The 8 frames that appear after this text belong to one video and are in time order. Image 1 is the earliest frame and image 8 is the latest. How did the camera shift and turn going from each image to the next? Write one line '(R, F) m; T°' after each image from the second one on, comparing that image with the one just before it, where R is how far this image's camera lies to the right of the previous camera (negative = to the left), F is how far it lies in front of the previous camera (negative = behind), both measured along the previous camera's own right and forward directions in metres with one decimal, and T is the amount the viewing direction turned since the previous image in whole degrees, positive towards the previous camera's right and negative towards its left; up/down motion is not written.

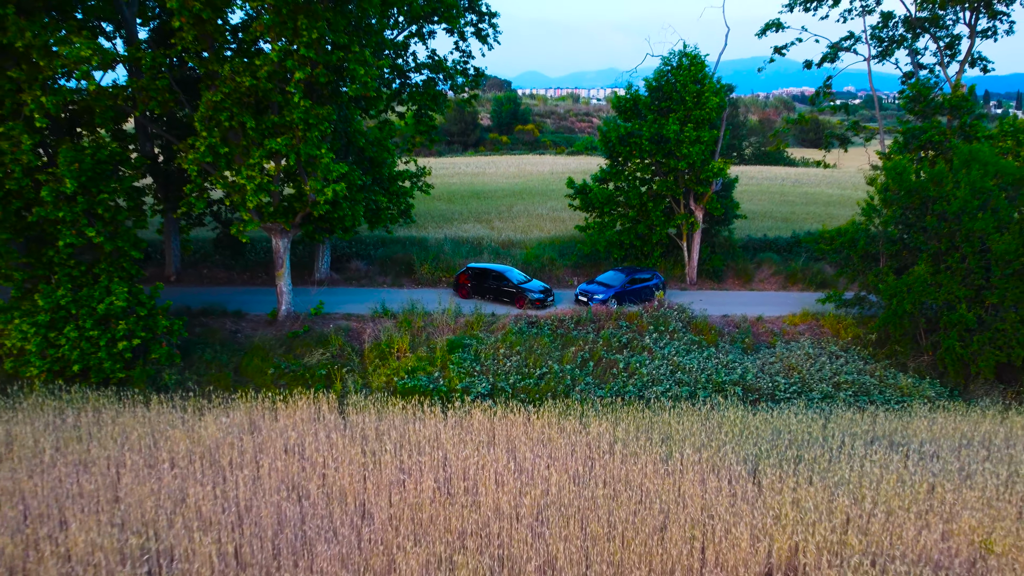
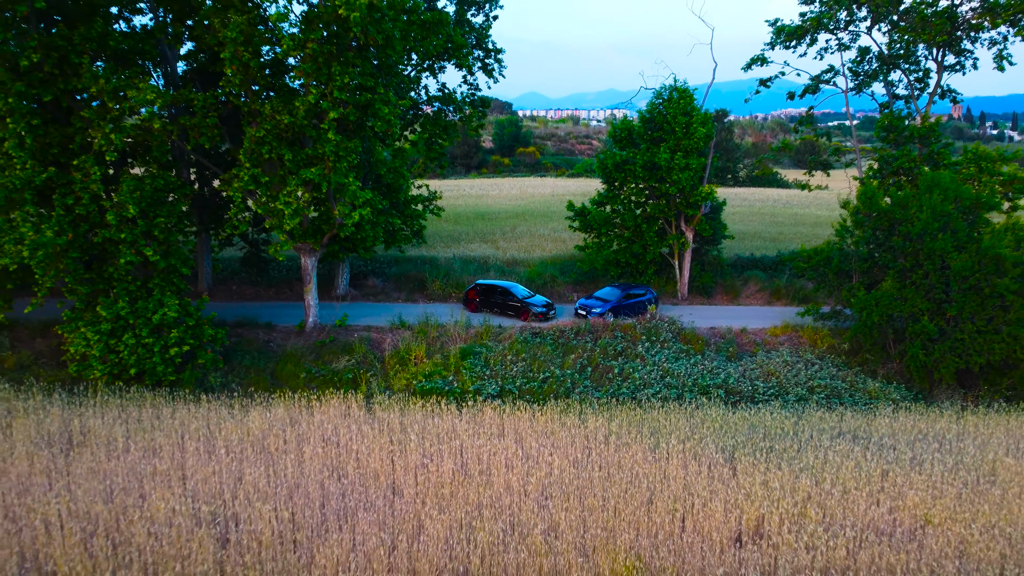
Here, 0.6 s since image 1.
(-0.1, -1.4) m; 0°
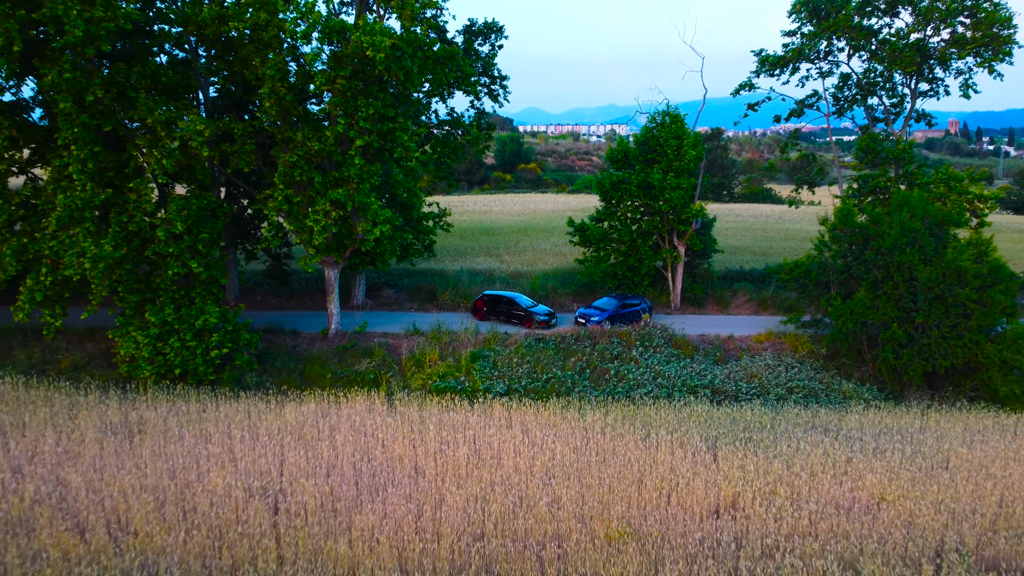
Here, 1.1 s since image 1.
(-0.1, -1.3) m; 0°
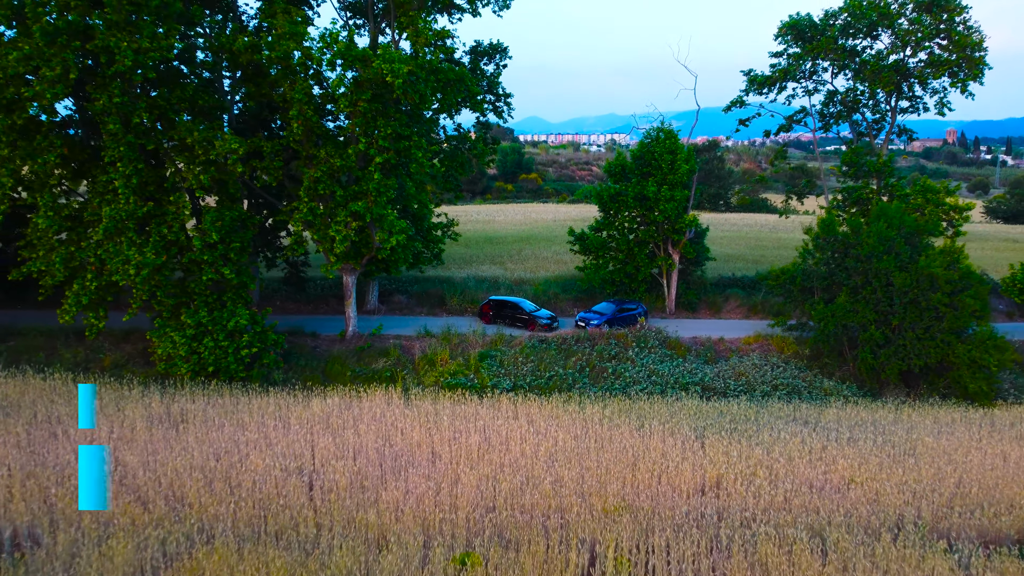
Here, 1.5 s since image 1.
(-0.1, -1.2) m; 0°
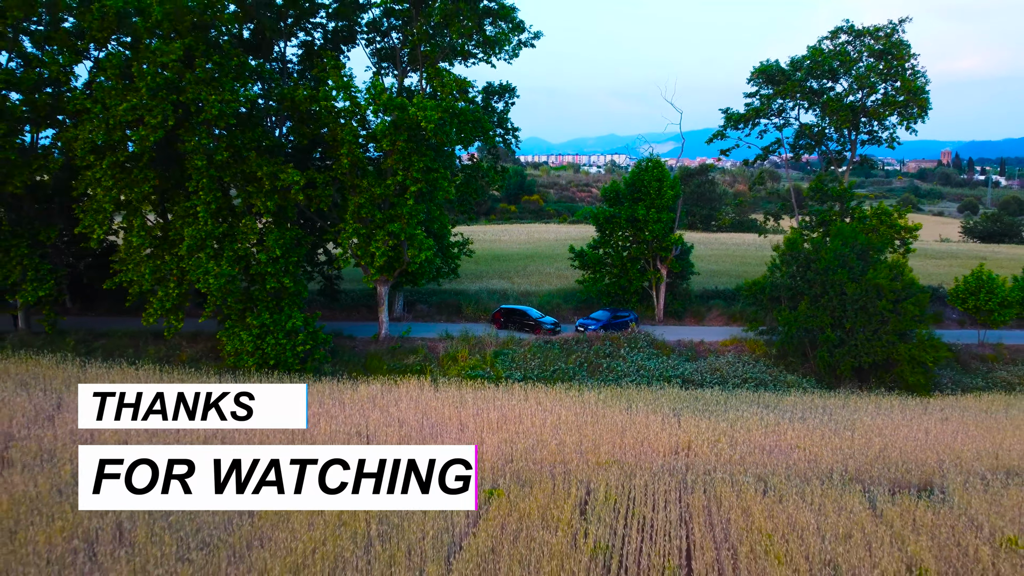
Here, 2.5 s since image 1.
(-0.2, -2.9) m; 0°
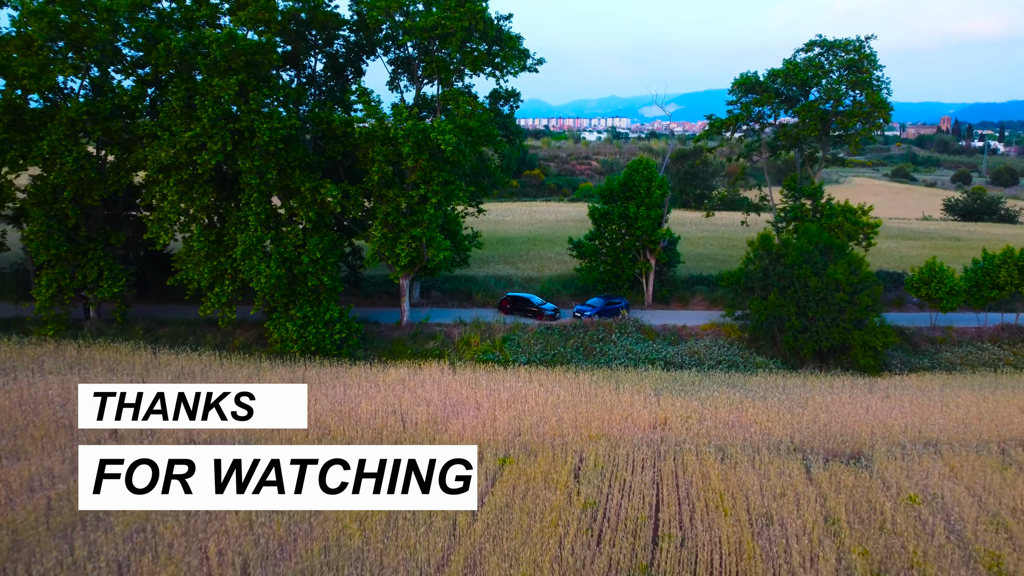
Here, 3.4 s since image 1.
(-0.1, -2.8) m; 0°
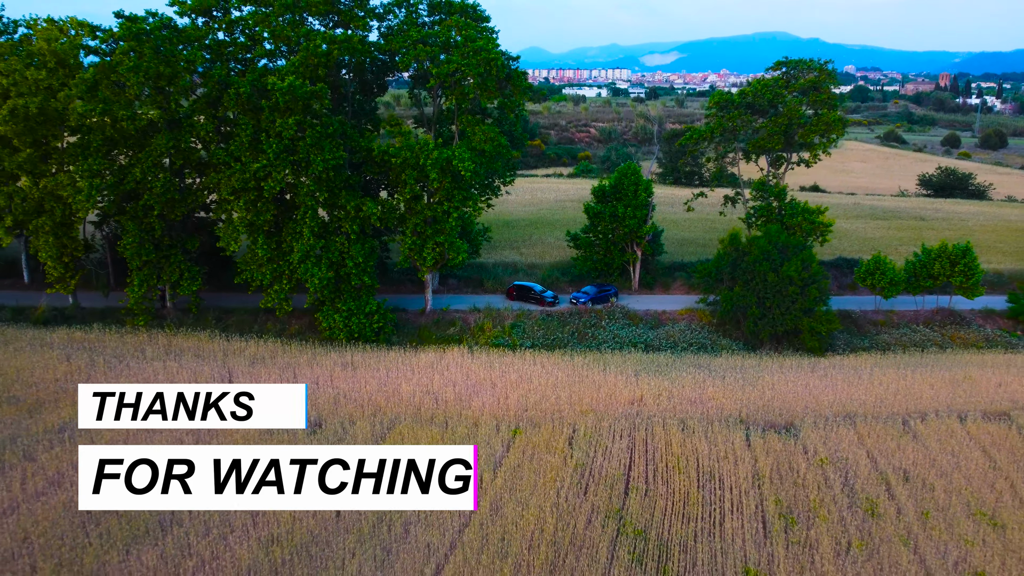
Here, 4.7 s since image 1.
(-0.2, -4.3) m; 0°
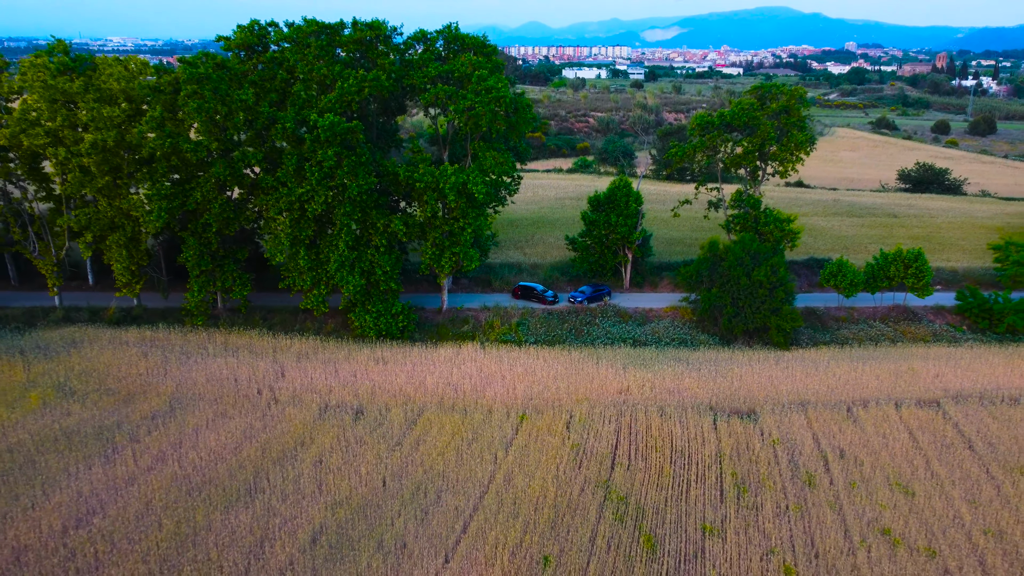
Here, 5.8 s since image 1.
(-0.2, -3.9) m; 0°
